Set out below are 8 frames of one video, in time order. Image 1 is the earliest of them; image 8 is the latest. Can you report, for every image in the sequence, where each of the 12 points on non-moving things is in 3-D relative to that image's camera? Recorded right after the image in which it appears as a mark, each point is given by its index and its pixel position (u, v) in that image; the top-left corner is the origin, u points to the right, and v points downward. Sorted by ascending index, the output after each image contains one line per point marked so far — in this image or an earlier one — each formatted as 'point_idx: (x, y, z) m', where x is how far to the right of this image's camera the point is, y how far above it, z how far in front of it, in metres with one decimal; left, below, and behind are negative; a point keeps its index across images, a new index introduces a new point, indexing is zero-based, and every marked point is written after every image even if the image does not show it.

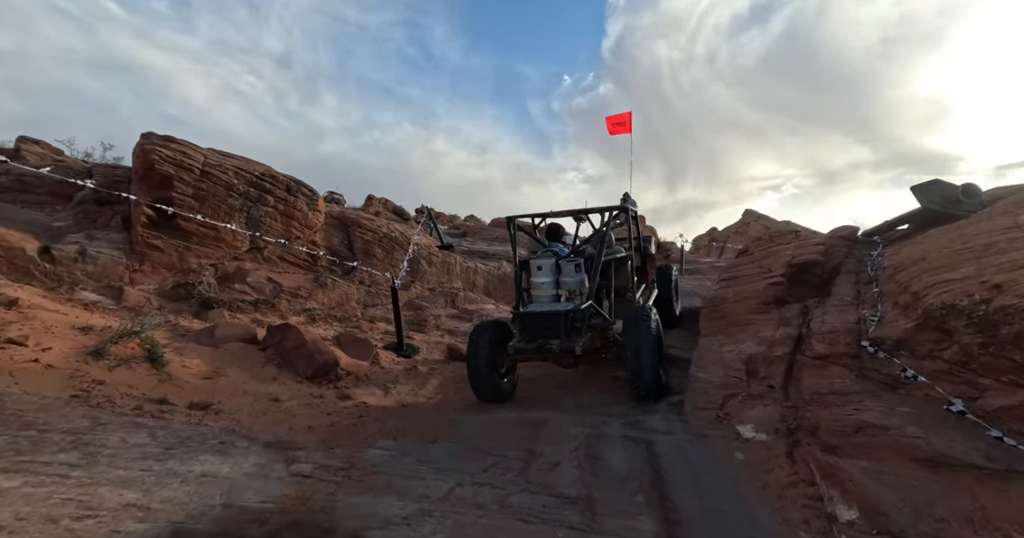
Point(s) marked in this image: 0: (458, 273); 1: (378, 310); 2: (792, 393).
0: (-1.4, -0.1, +11.7) m
1: (-2.6, -0.8, +8.5) m
2: (+2.1, -1.0, +3.4) m
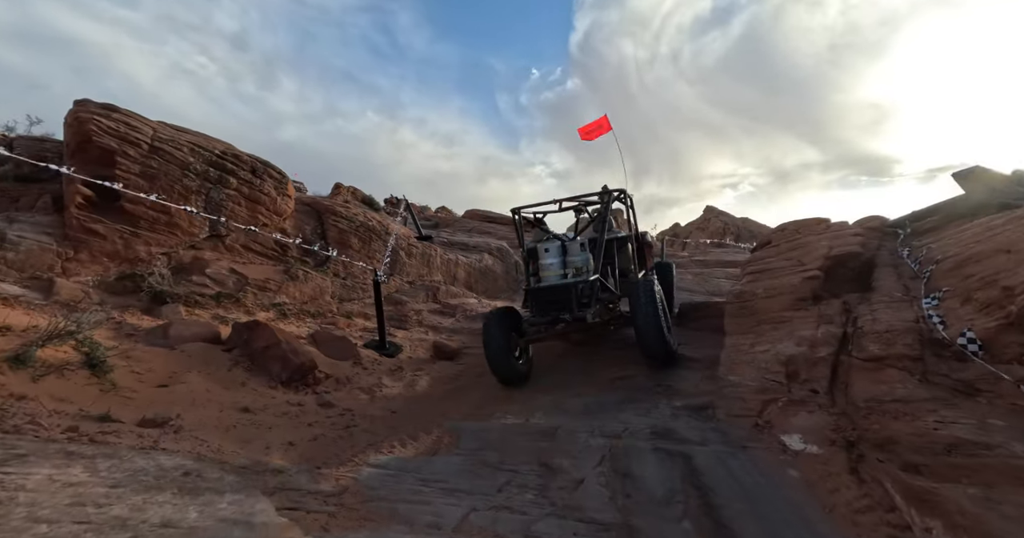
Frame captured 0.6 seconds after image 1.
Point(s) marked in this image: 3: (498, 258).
0: (-1.8, +0.1, +11.1) m
1: (-2.8, -0.6, +7.9) m
2: (+2.3, -0.9, +3.1) m
3: (-0.4, +0.3, +13.4) m
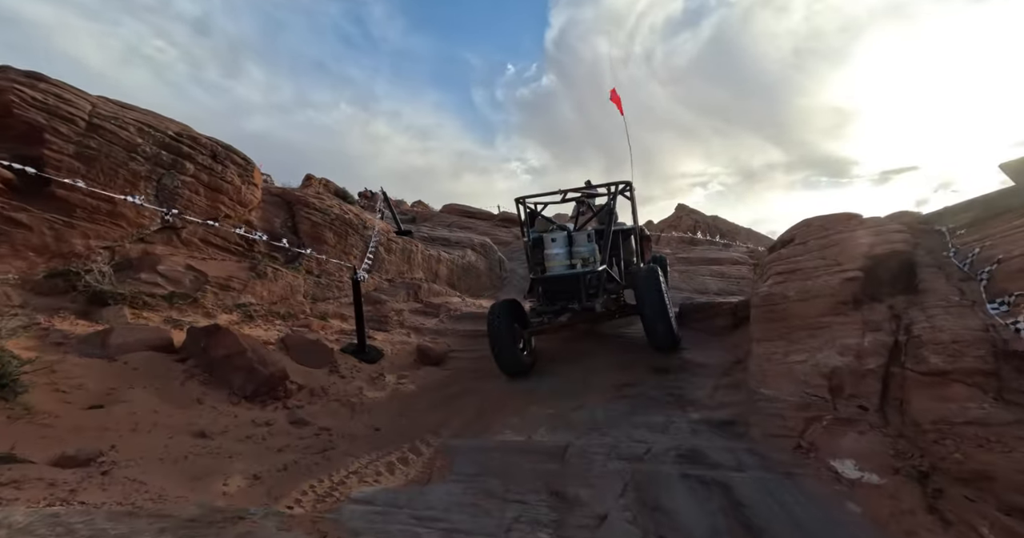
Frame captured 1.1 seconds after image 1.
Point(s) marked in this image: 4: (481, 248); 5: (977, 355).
0: (-2.2, +0.2, +10.5) m
1: (-2.9, -0.6, +7.2) m
2: (+2.4, -0.9, +2.7) m
3: (-0.9, +0.4, +12.9) m
4: (-0.9, +0.6, +13.0) m
5: (+2.7, -0.5, +2.6) m
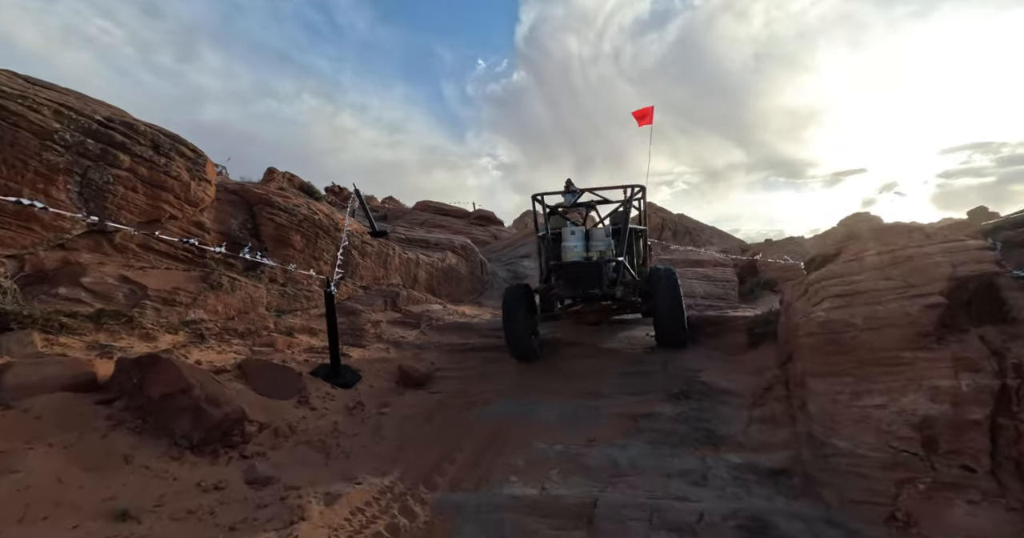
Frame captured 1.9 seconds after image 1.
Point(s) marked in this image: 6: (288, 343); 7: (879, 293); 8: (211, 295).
0: (-2.5, +0.1, +9.6) m
1: (-3.0, -0.7, +6.3) m
2: (+2.5, -1.1, +2.2) m
3: (-1.4, +0.3, +12.1) m
4: (-1.4, +0.5, +12.3) m
5: (+2.9, -0.7, +2.1) m
6: (-2.9, -0.9, +5.7) m
7: (+2.6, -0.2, +3.1) m
8: (-3.7, -0.3, +5.4) m
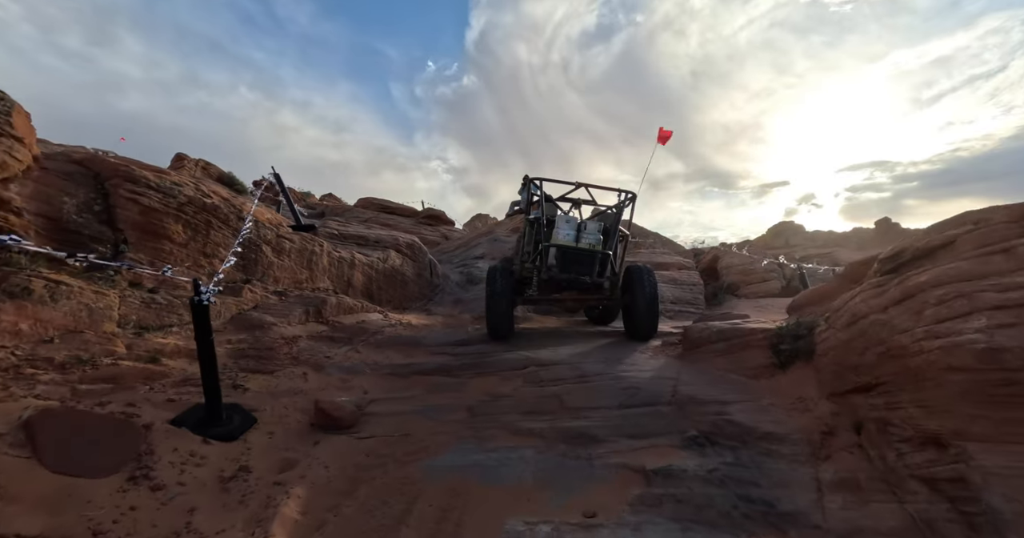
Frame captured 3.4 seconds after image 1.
0: (-3.3, 0.0, +7.9) m
1: (-3.5, -0.7, +4.5) m
2: (+2.5, -1.1, +1.1) m
3: (-2.5, +0.3, +10.5) m
4: (-2.5, +0.5, +10.6) m
5: (+2.9, -0.7, +1.0) m
6: (-3.2, -0.9, +3.9) m
7: (+2.4, -0.1, +2.0) m
8: (-4.0, -0.3, +3.6) m
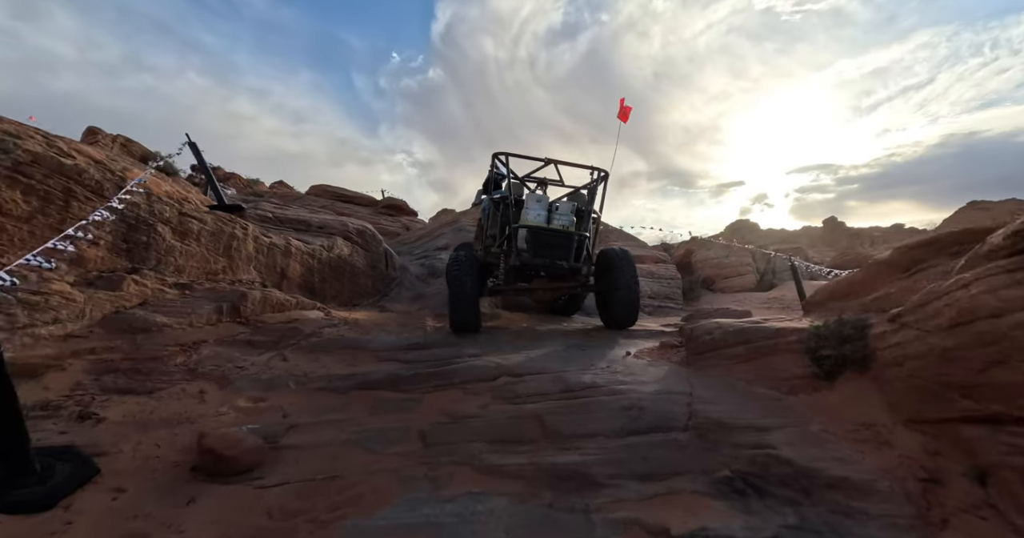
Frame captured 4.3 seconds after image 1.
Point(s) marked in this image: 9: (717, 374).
0: (-3.8, +0.2, +6.5) m
1: (-3.7, -0.6, +3.1) m
2: (+2.5, -1.0, +0.1) m
3: (-3.2, +0.5, +9.1) m
4: (-3.2, +0.7, +9.3) m
5: (+2.9, -0.6, +0.1) m
6: (-3.4, -0.8, +2.5) m
7: (+2.4, 0.0, +1.0) m
8: (-4.2, -0.2, +2.1) m
9: (+1.8, -0.9, +3.9) m
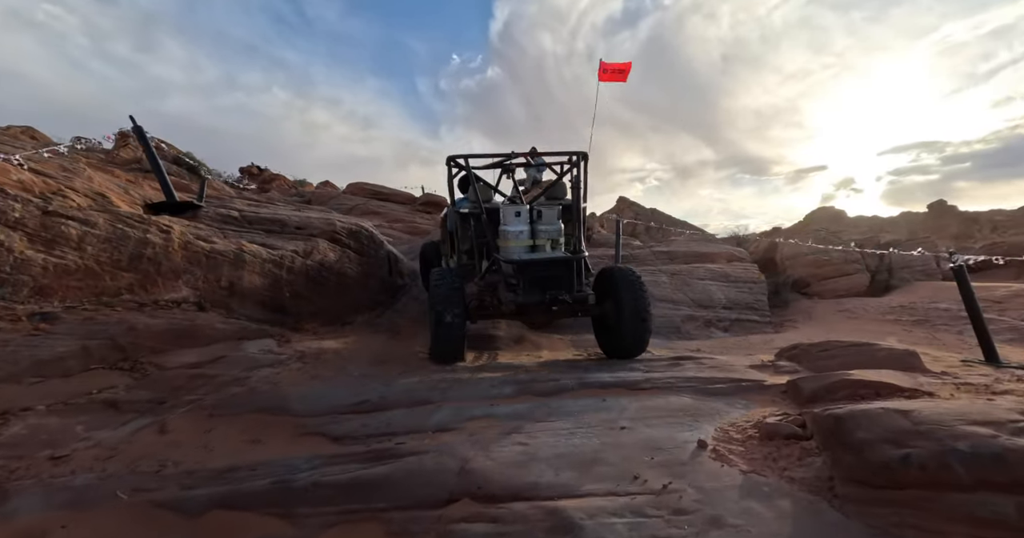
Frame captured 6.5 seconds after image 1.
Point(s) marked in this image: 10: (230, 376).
0: (-3.7, 0.0, +4.9) m
1: (-4.1, -0.8, +1.6) m
2: (+1.7, -1.1, -2.2) m
3: (-2.7, +0.3, +7.4) m
4: (-2.7, +0.5, +7.6) m
5: (+2.1, -0.7, -2.3) m
6: (-3.8, -1.0, +0.9) m
7: (+1.7, -0.2, -1.3) m
8: (-4.7, -0.4, +0.6) m
9: (+1.5, -1.1, +1.6) m
10: (-2.6, -1.0, +4.1) m
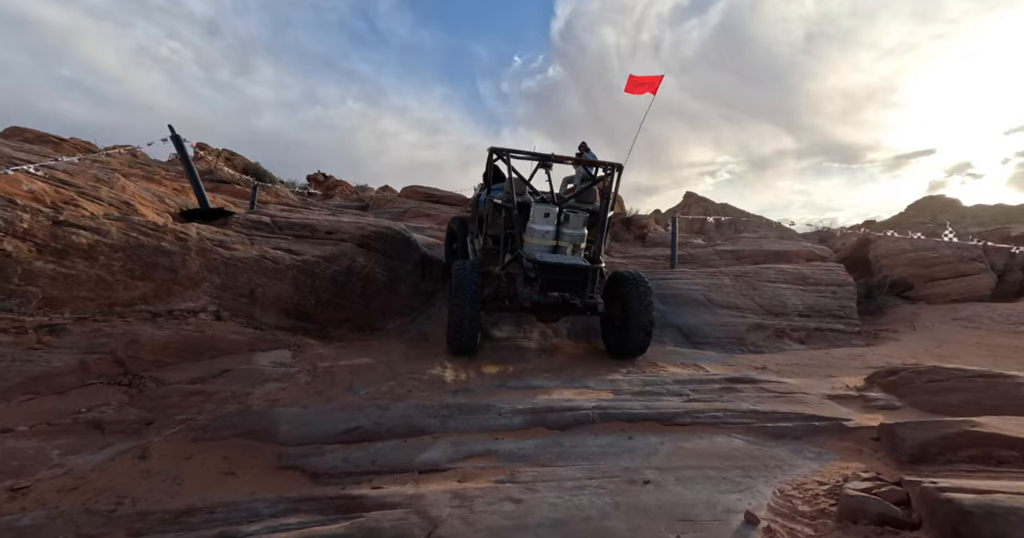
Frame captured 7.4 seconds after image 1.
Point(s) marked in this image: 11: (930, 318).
0: (-3.5, -0.1, +4.8) m
1: (-4.3, -0.9, +1.6) m
2: (+0.9, -1.2, -3.0) m
3: (-2.1, +0.2, +7.2) m
4: (-2.1, +0.5, +7.3) m
5: (+1.2, -0.8, -3.1) m
6: (-4.1, -1.1, +0.9) m
7: (+1.0, -0.3, -2.1) m
8: (-5.0, -0.5, +0.7) m
9: (+1.3, -1.1, +0.8) m
10: (-2.5, -1.1, +3.9) m
11: (+8.1, -0.9, +8.6) m
